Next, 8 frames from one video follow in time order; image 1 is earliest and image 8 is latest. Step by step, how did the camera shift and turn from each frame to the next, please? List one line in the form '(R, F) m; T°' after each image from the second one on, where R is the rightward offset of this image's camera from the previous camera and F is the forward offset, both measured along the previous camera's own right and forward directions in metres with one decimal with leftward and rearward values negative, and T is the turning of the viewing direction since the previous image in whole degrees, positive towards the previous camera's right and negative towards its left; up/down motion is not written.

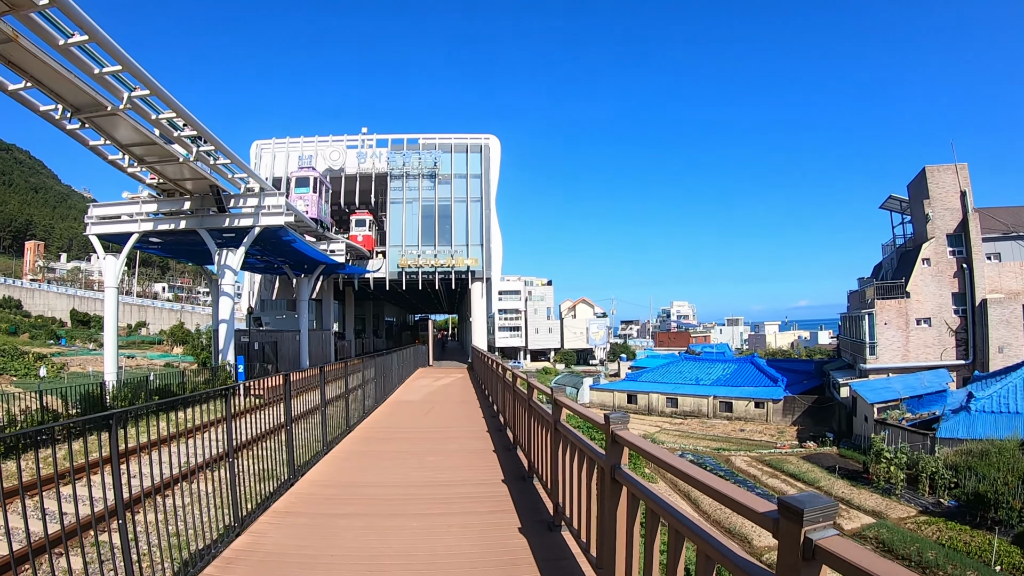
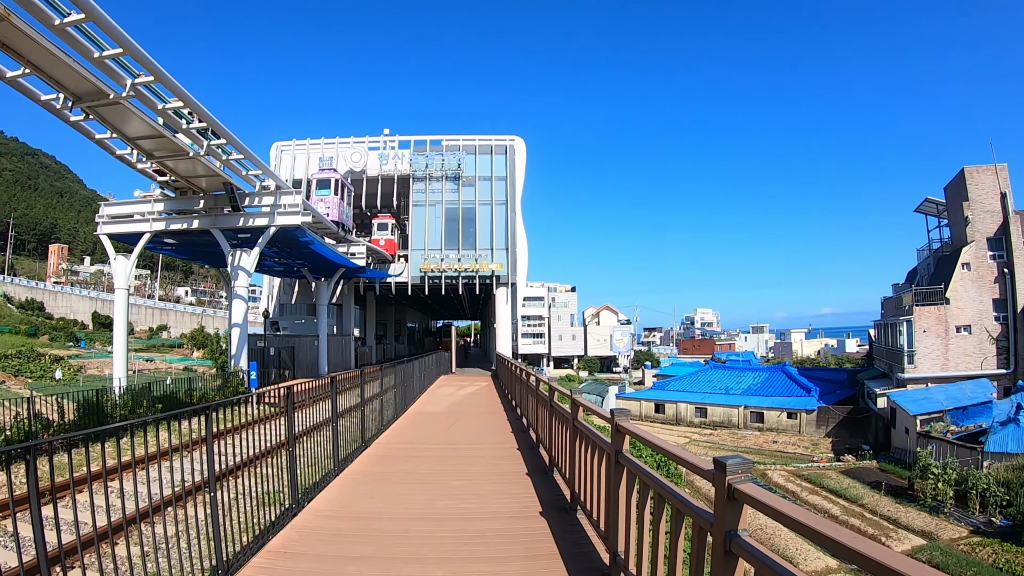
(-0.2, +1.0) m; -2°
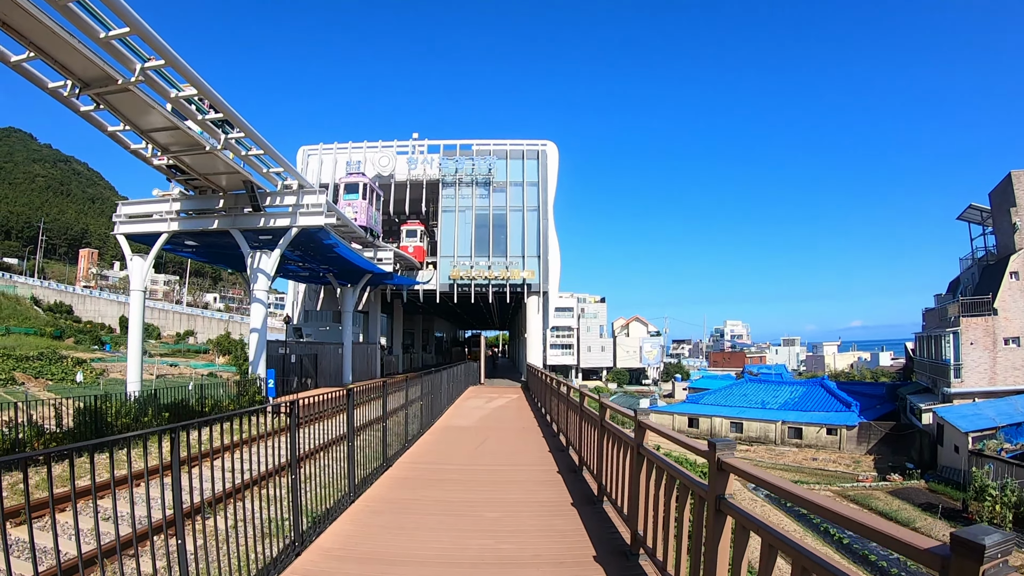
(-0.2, +1.0) m; -3°
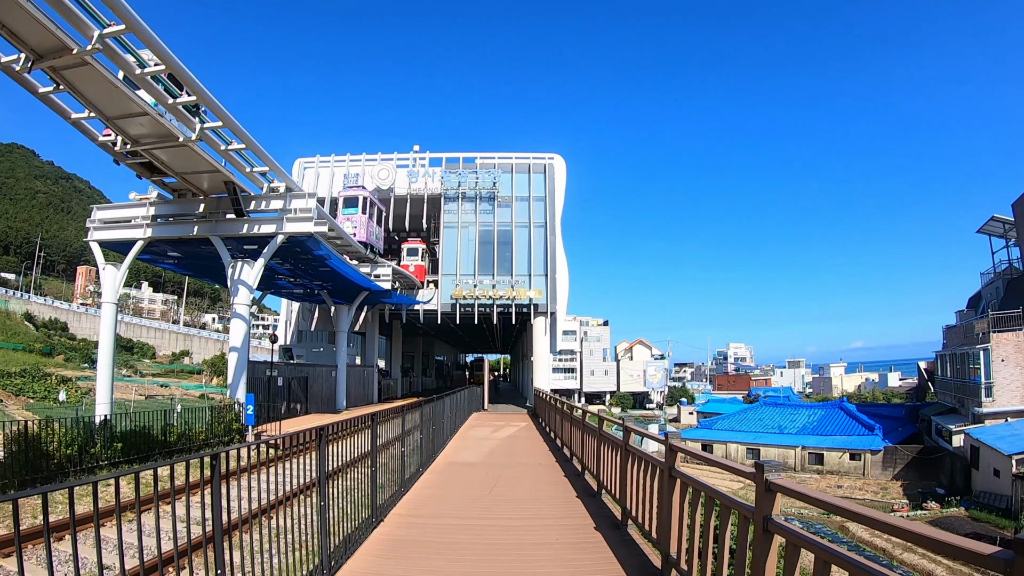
(-0.2, +1.4) m; 0°
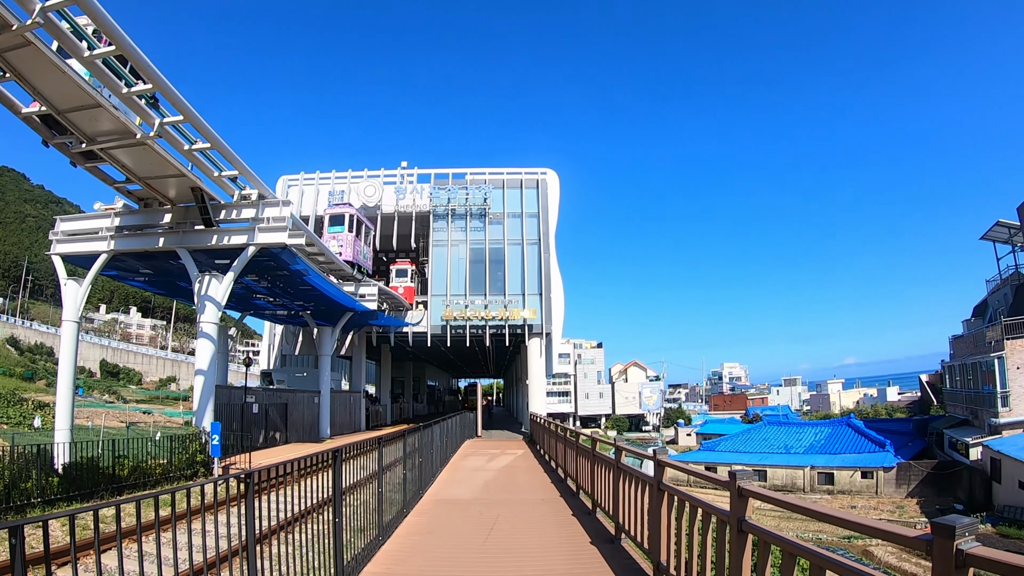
(-0.1, +1.0) m; +1°
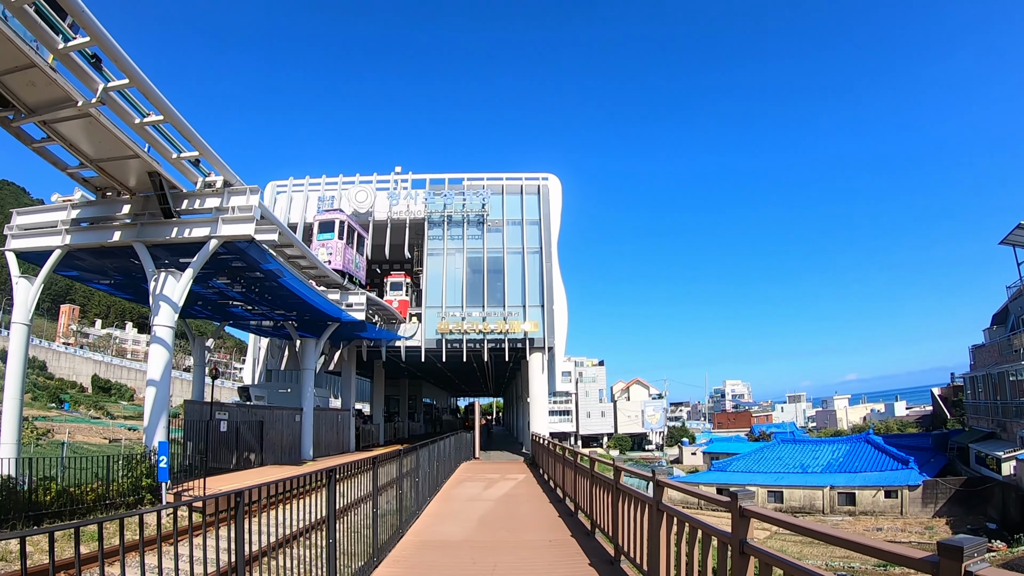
(0.0, +1.4) m; 0°
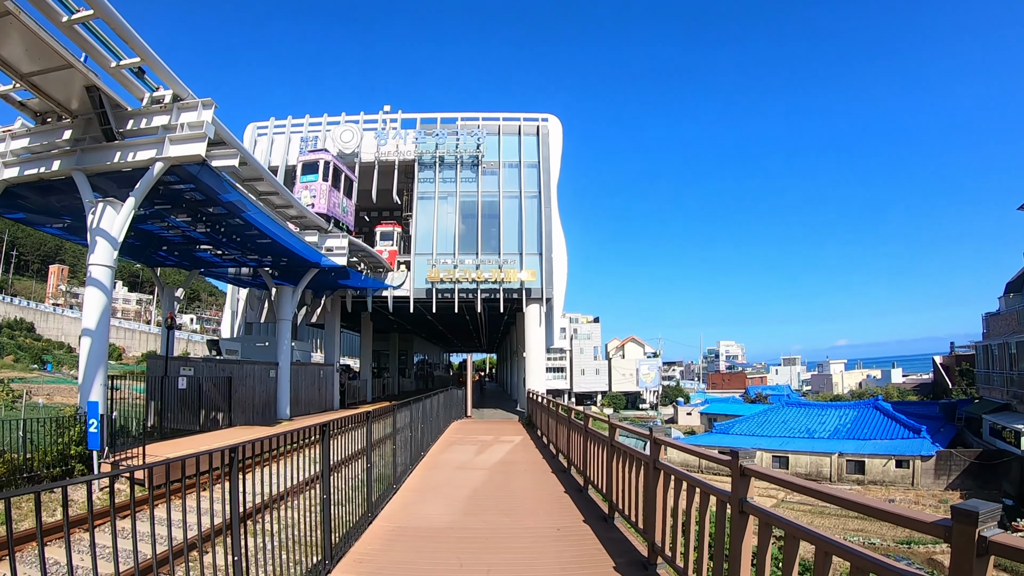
(0.0, +1.5) m; 0°
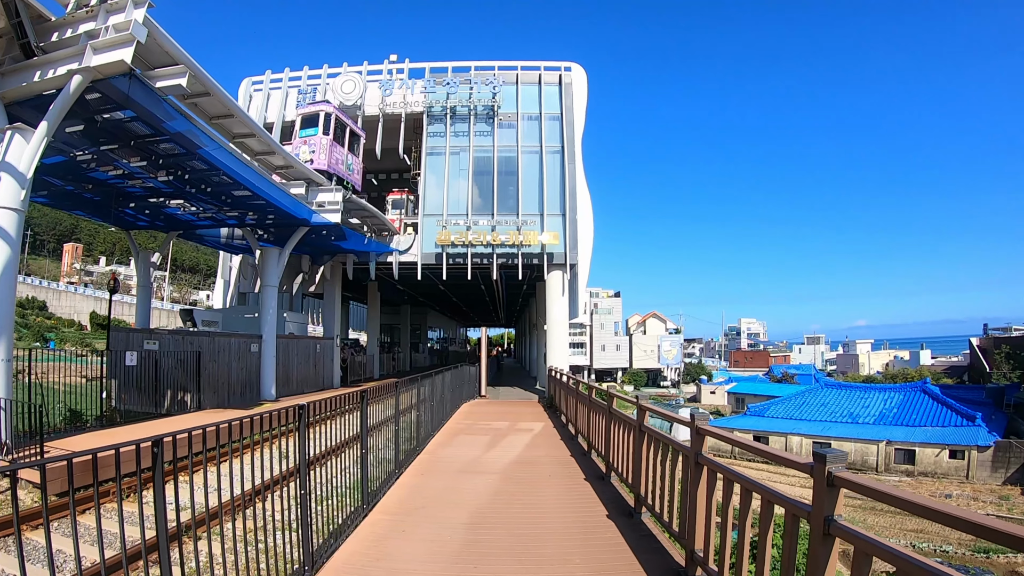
(0.0, +2.1) m; -2°
